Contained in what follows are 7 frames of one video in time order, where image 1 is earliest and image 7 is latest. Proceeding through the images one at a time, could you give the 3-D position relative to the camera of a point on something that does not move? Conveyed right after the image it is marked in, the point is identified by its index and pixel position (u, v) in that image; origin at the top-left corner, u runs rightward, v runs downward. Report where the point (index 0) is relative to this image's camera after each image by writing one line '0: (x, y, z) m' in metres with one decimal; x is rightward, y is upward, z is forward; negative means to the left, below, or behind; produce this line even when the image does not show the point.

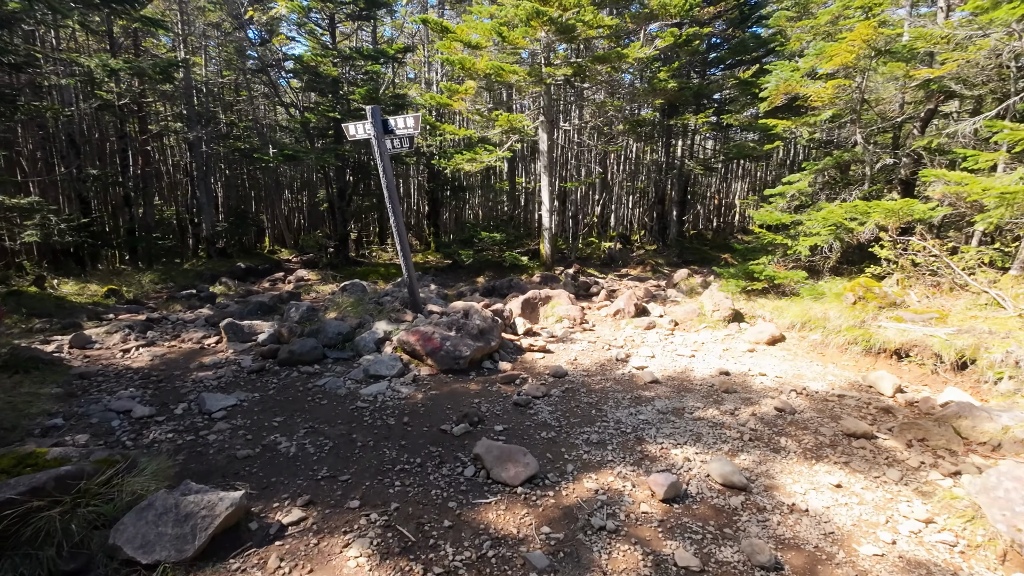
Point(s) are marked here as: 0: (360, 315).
0: (-2.6, -0.5, +8.4) m
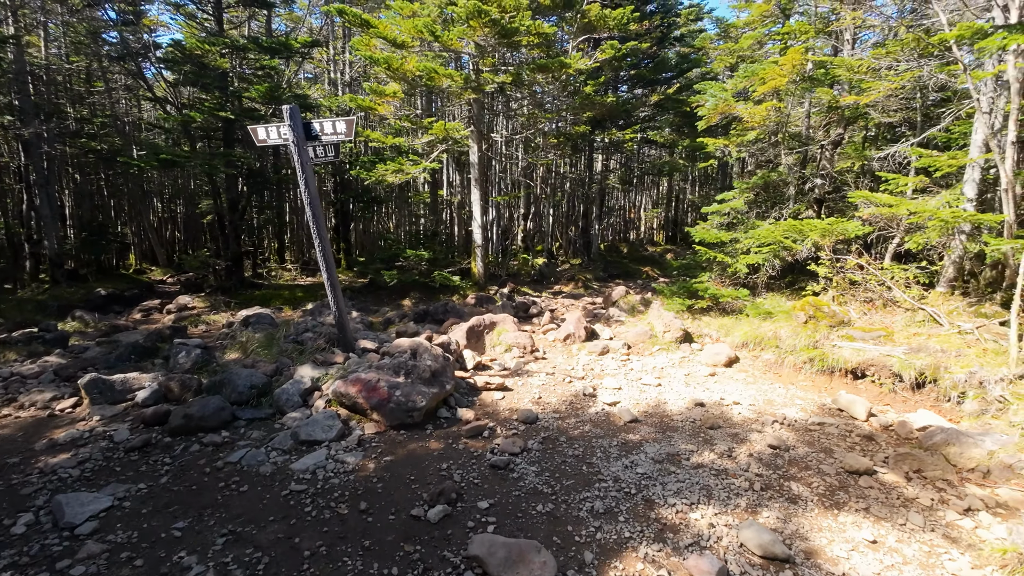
0: (-3.4, -1.0, +6.9) m
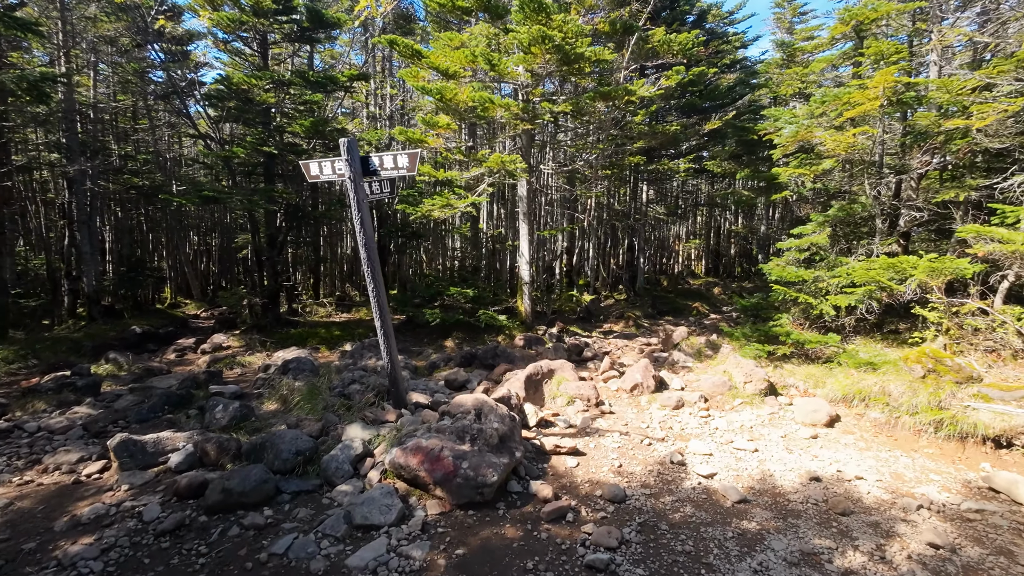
0: (-2.5, -1.6, +6.2) m
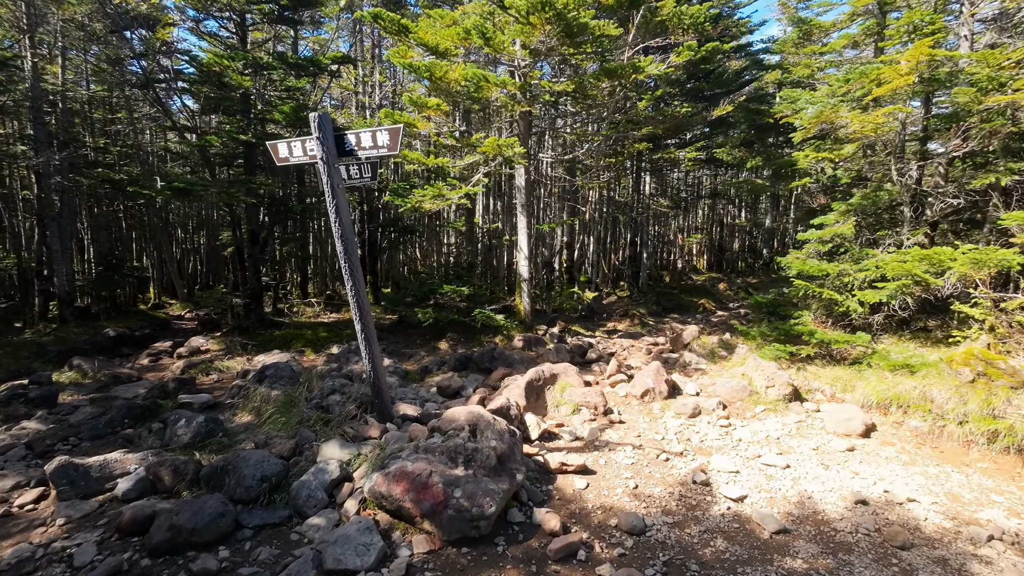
0: (-2.5, -1.6, +5.5) m
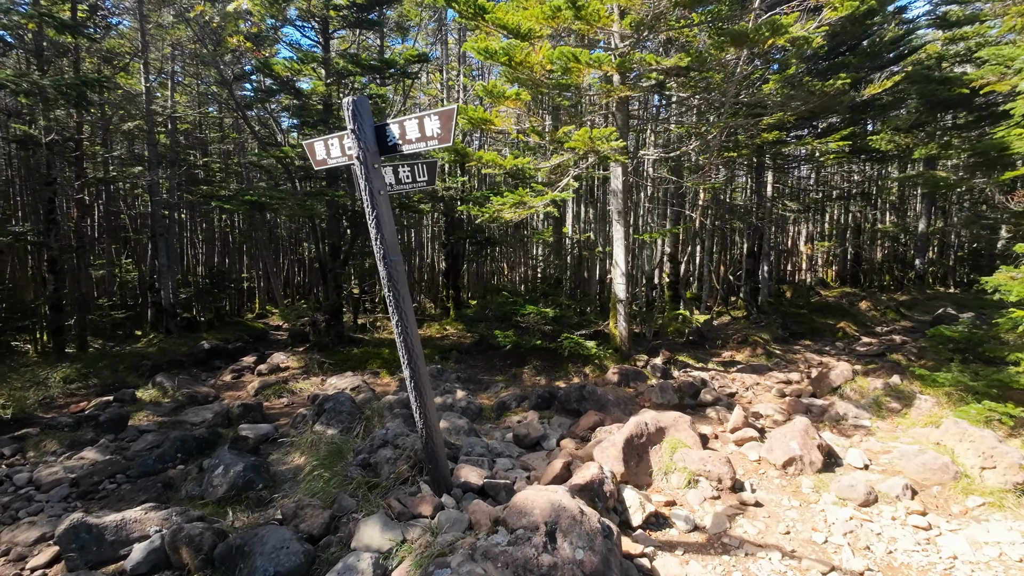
0: (-1.6, -1.9, +4.5) m
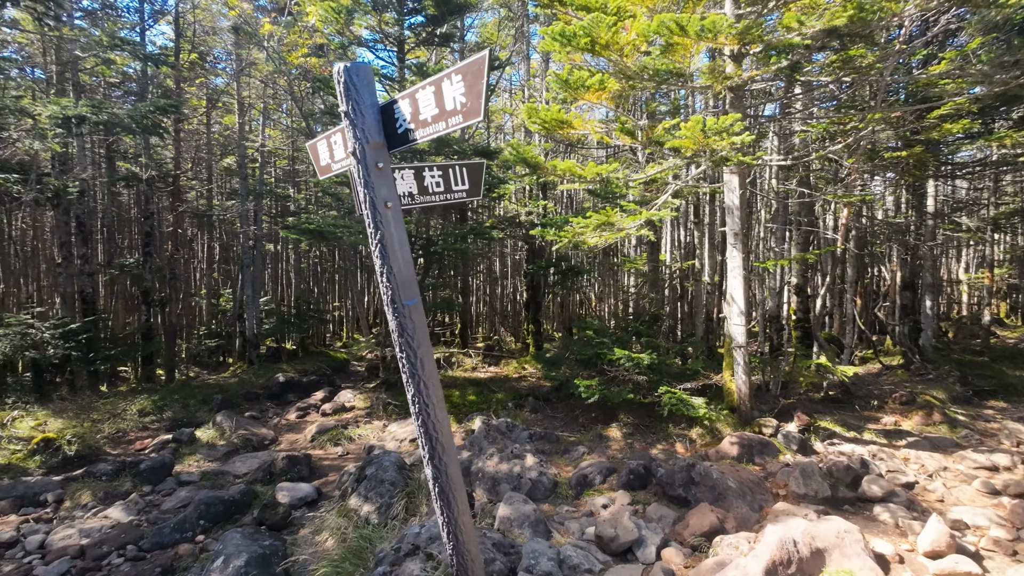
0: (-1.2, -2.2, +3.2) m
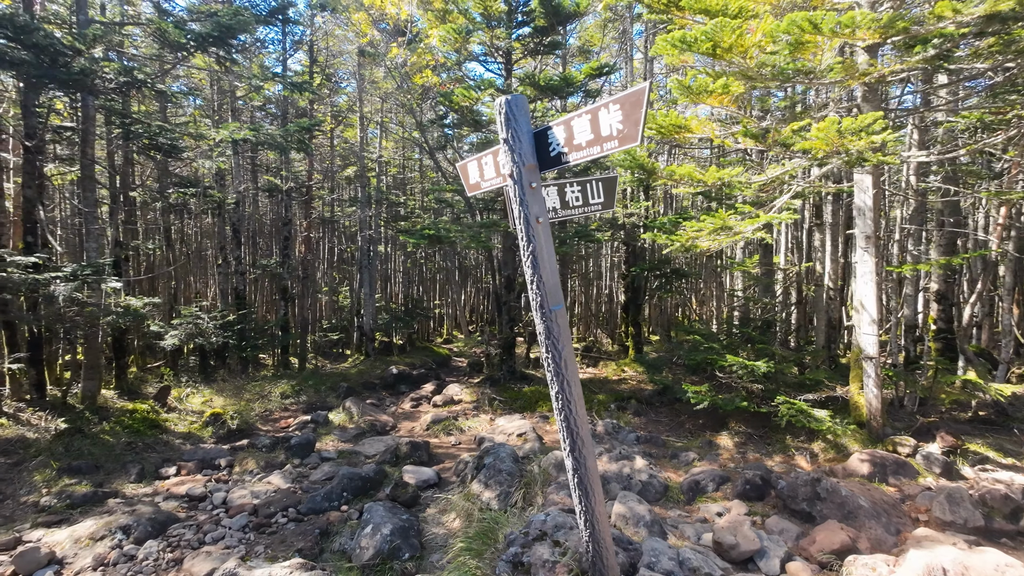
0: (-0.3, -2.3, +3.6) m
